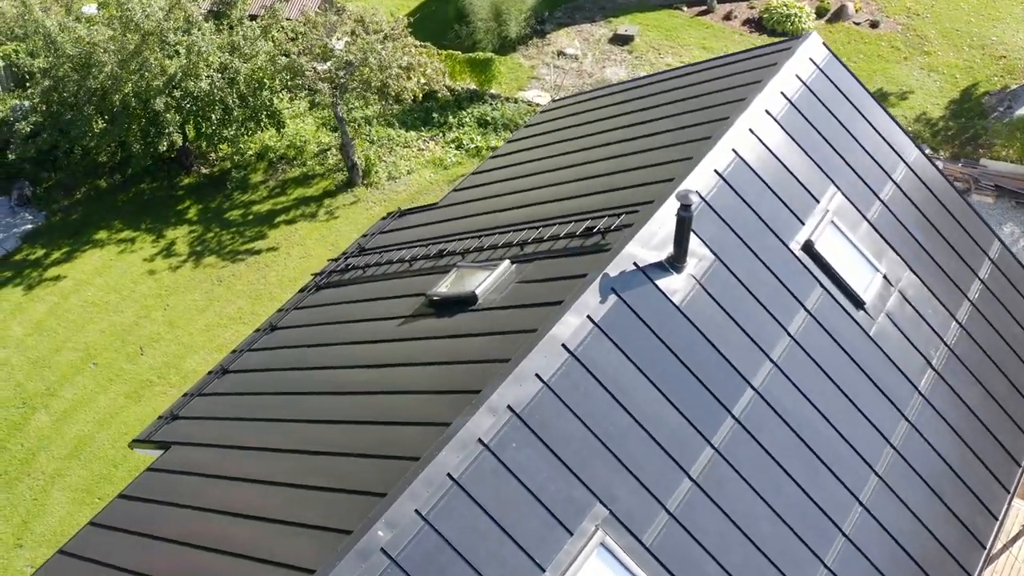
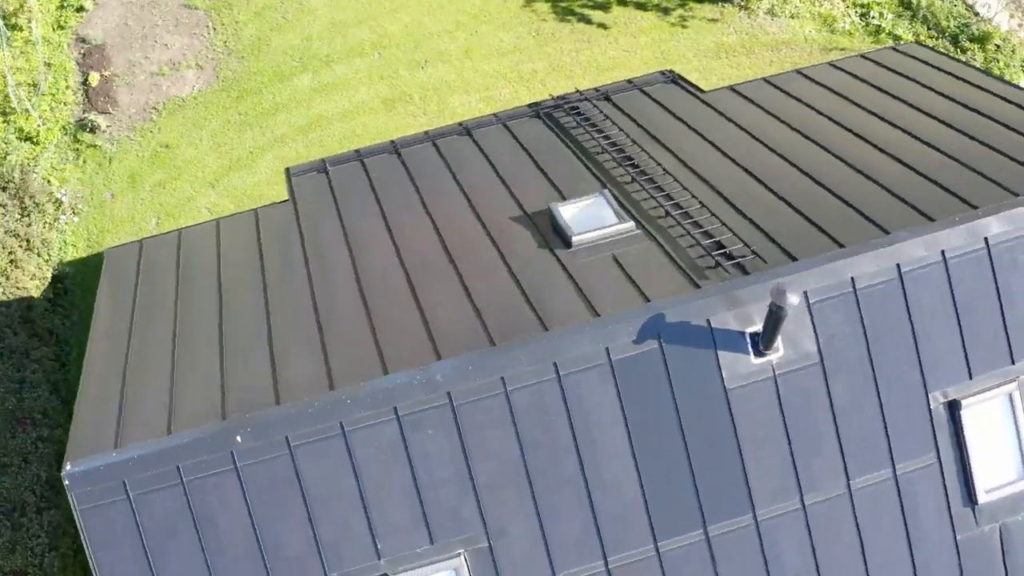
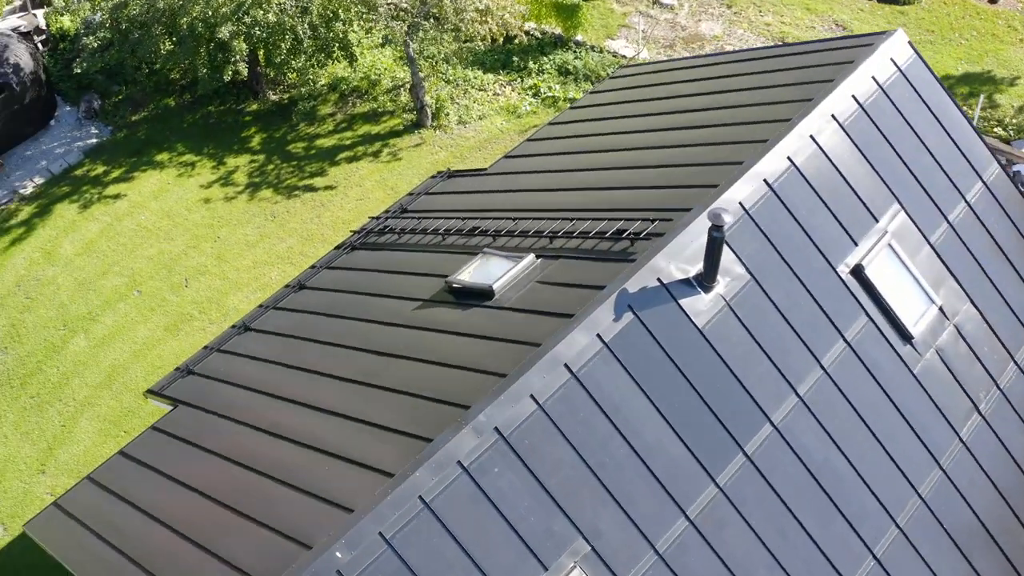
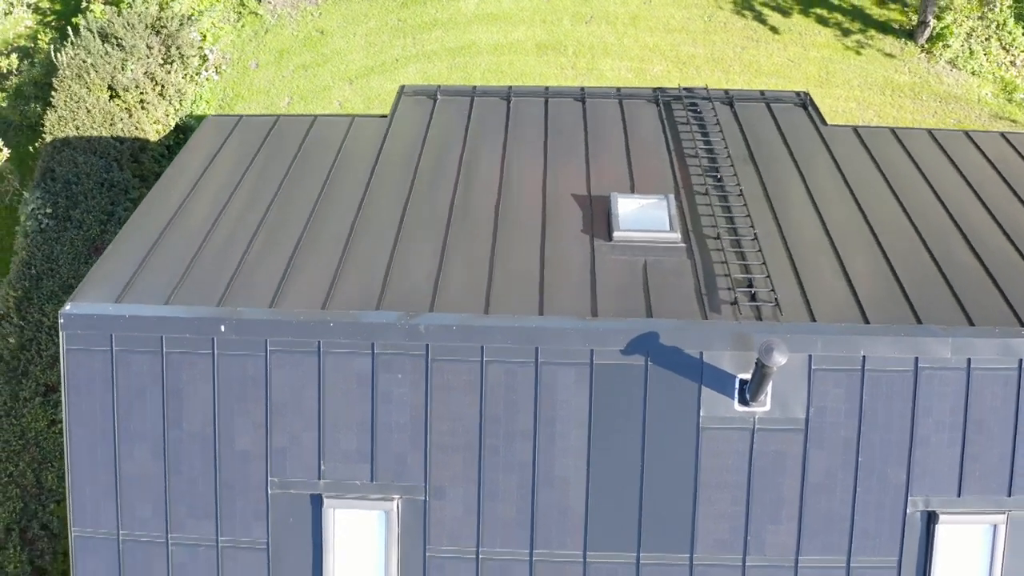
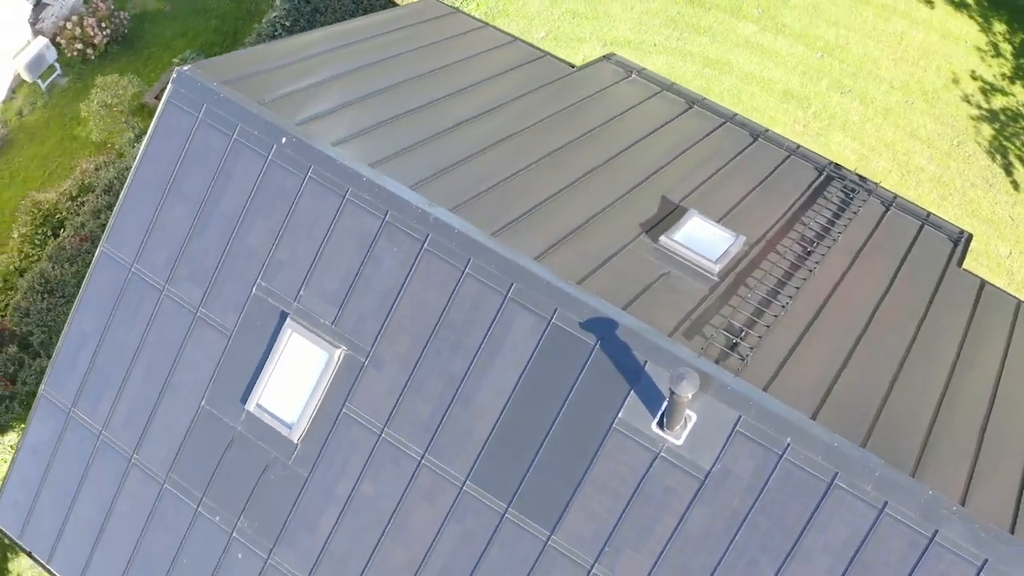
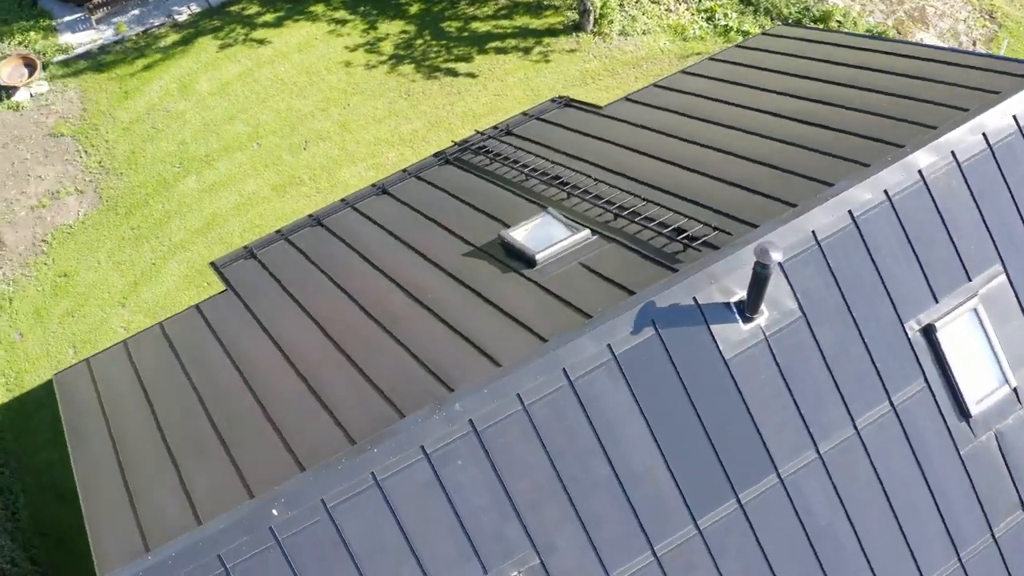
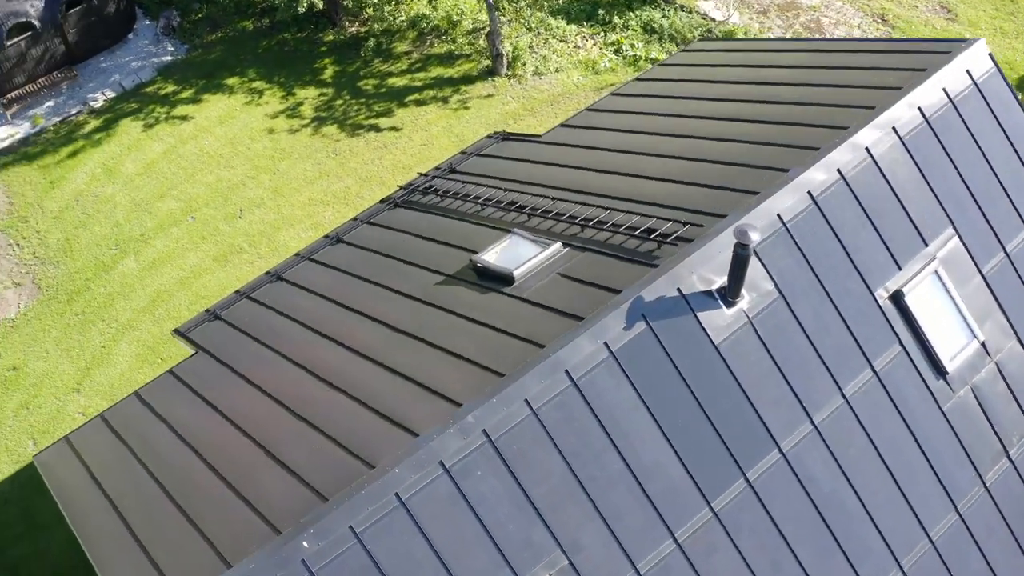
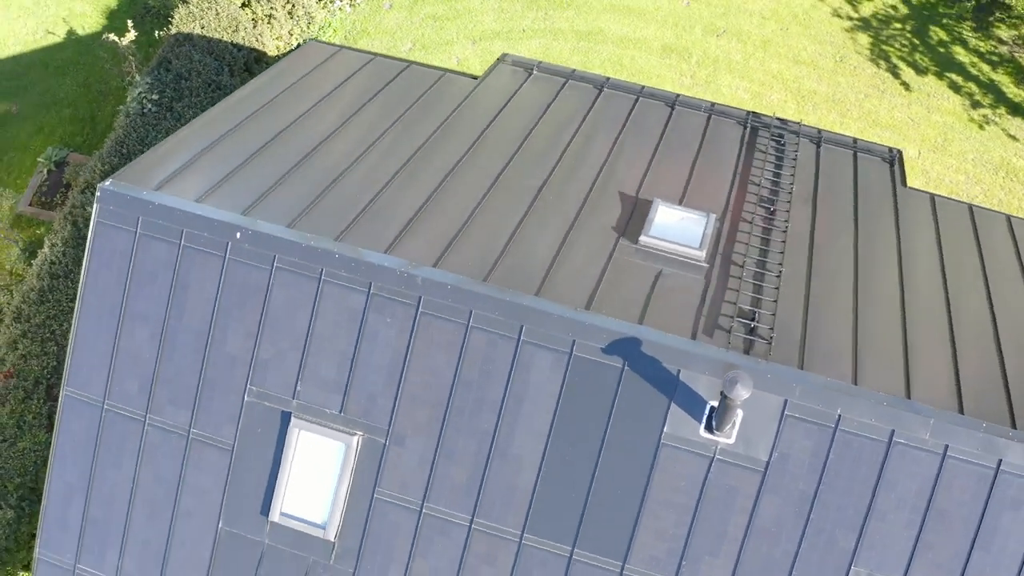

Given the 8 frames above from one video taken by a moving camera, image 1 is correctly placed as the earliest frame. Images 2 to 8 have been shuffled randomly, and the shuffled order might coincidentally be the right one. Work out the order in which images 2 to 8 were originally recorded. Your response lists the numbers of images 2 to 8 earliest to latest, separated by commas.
3, 7, 6, 2, 4, 8, 5
